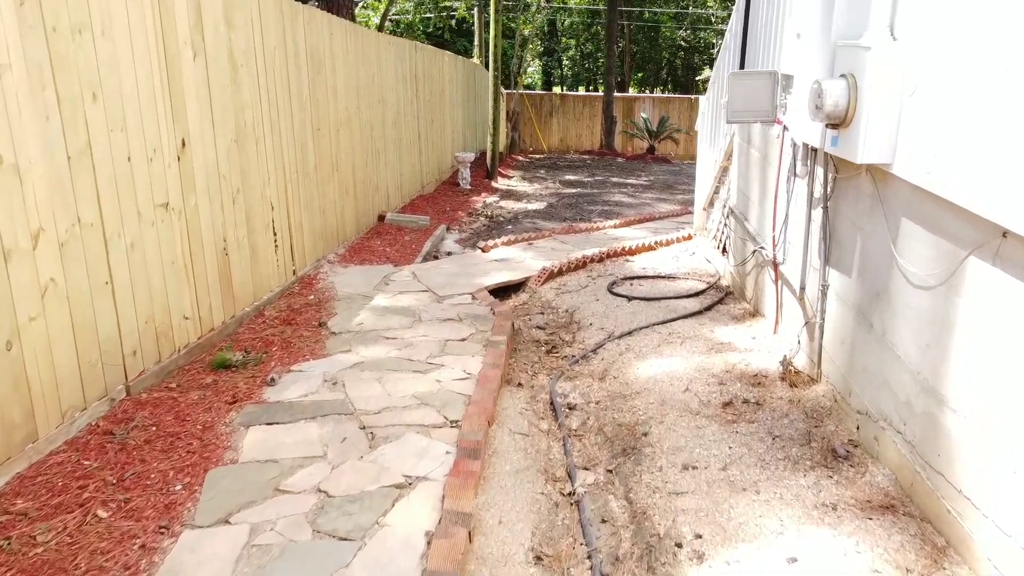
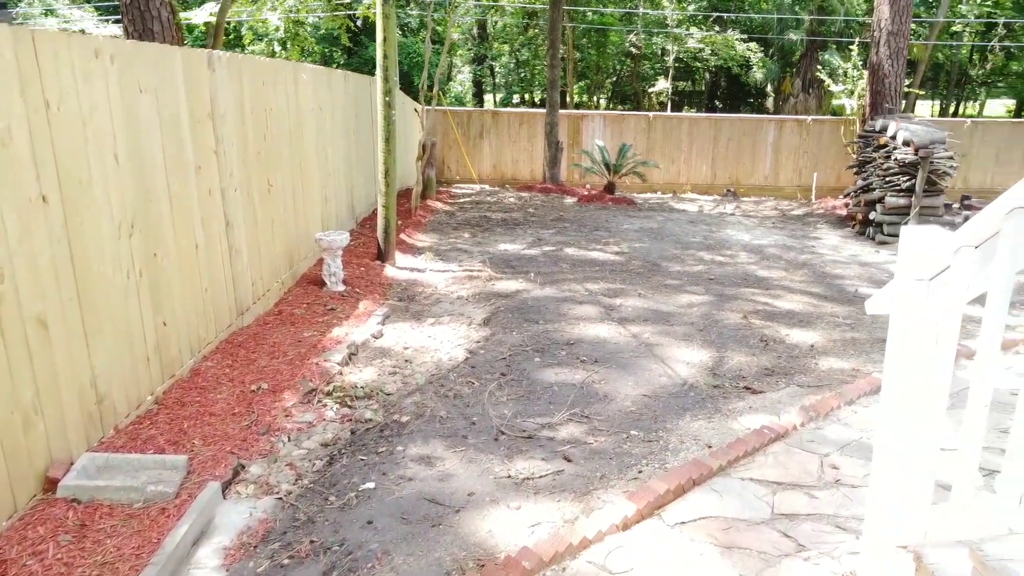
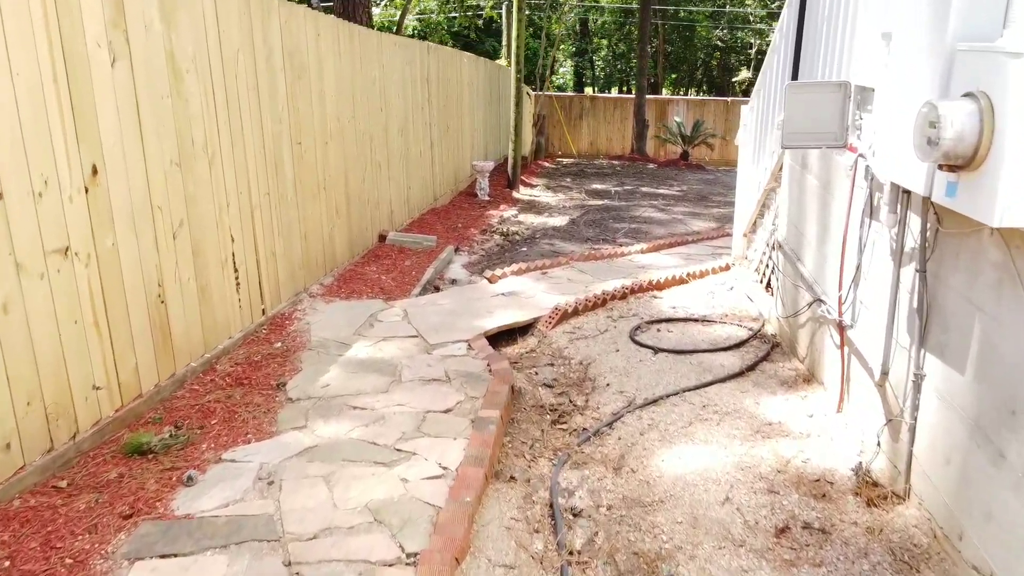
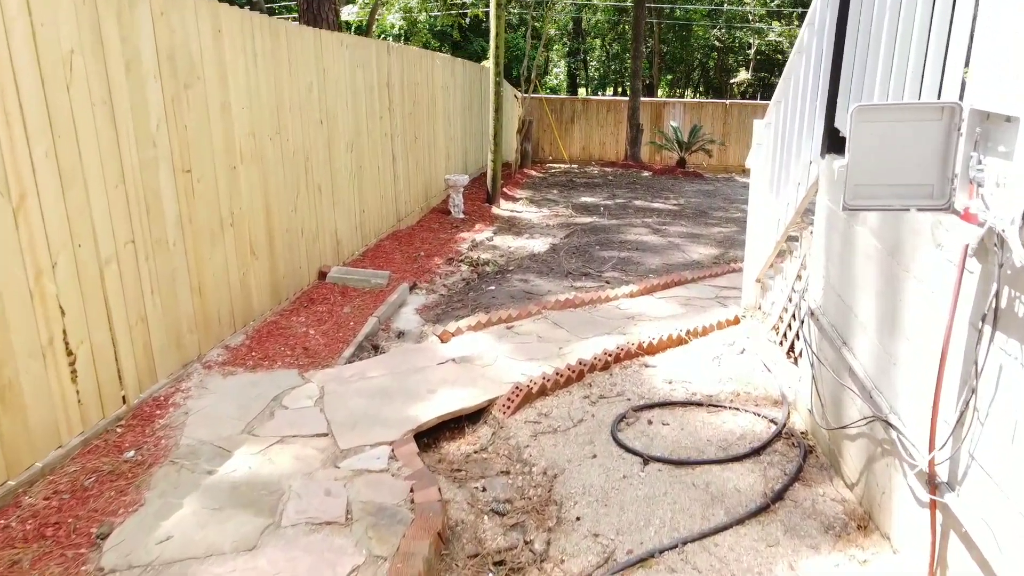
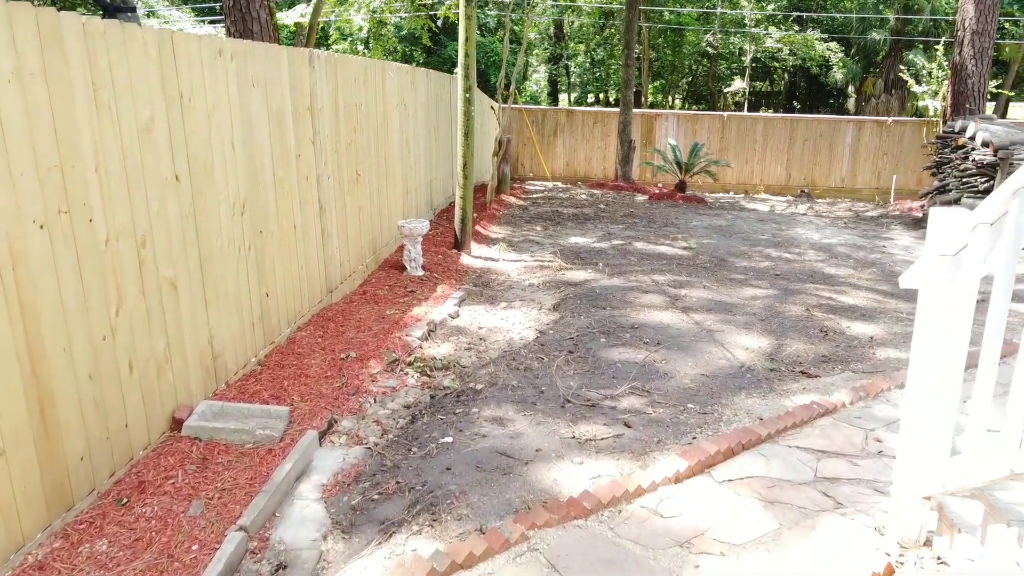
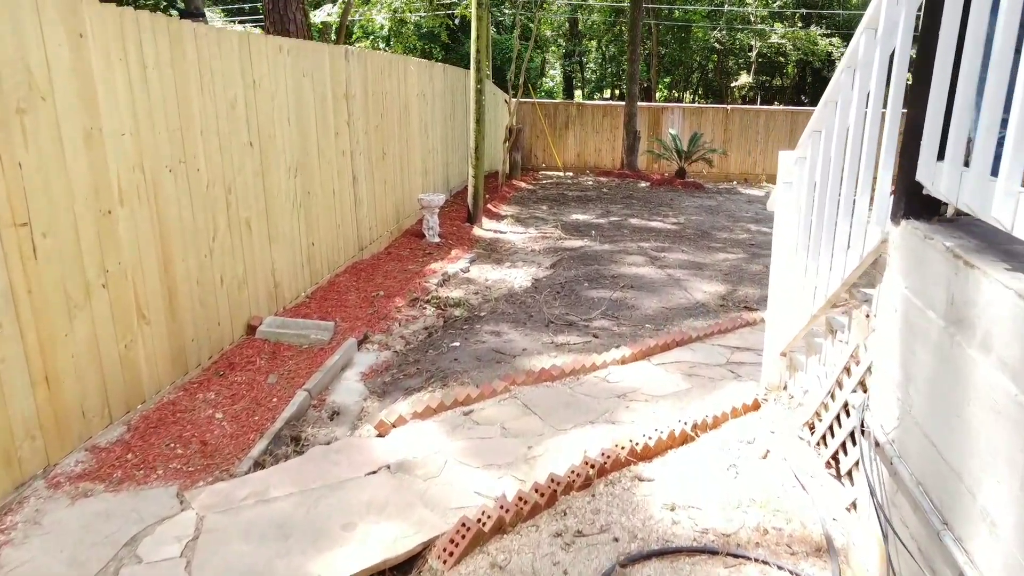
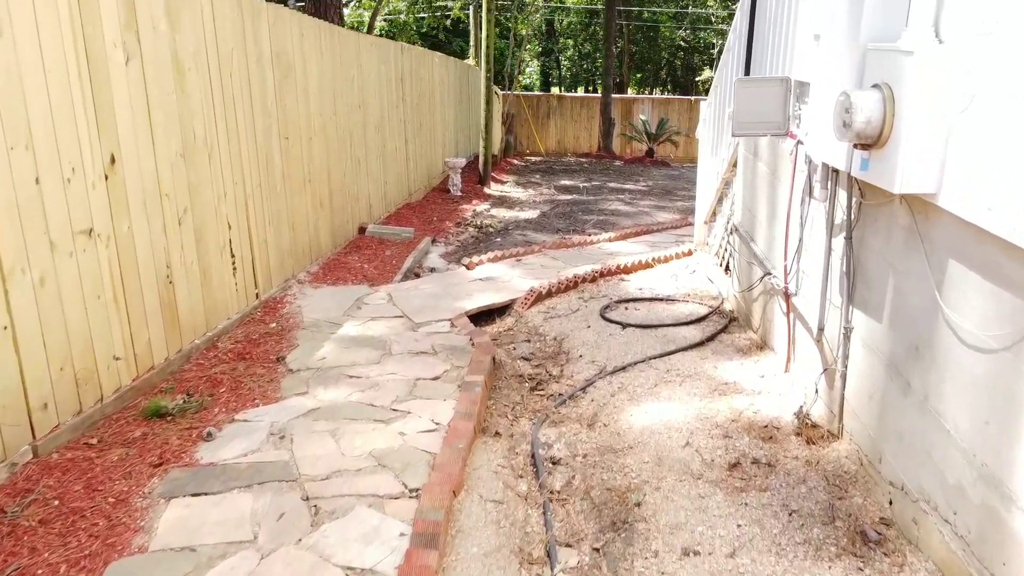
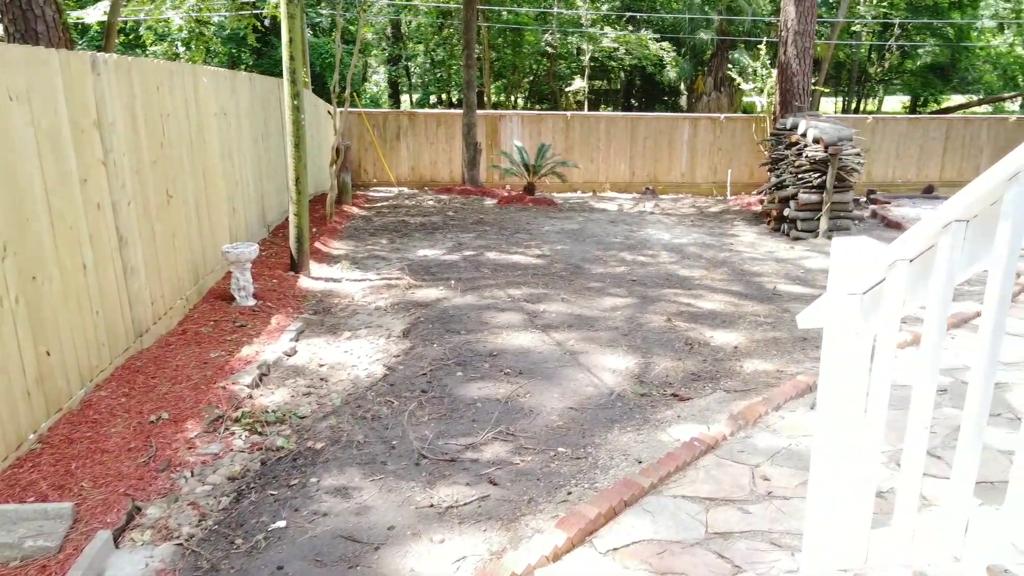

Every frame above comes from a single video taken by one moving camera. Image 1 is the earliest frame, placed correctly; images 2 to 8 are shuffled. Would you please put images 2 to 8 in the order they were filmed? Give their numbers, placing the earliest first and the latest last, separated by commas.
7, 3, 4, 6, 5, 2, 8
